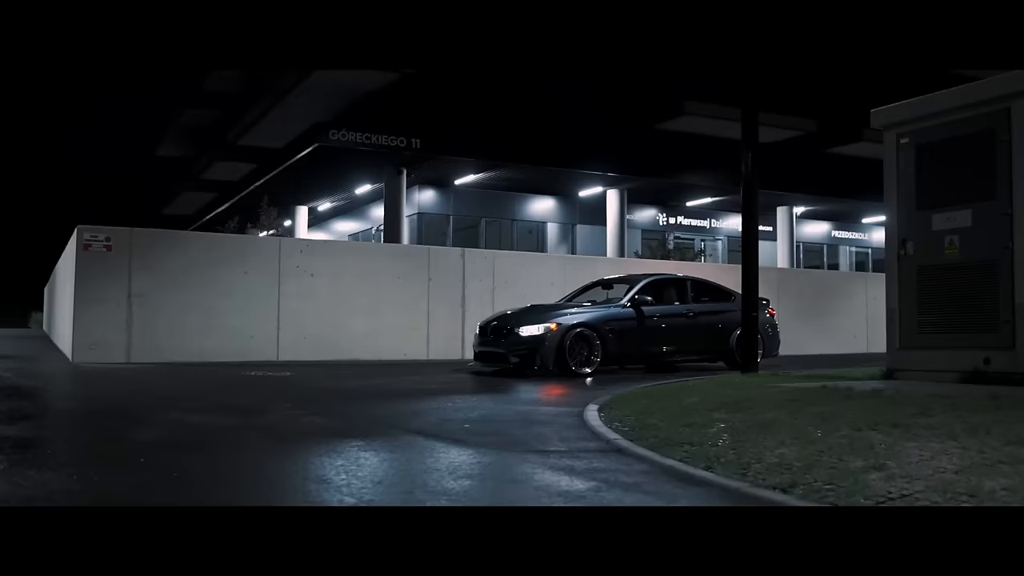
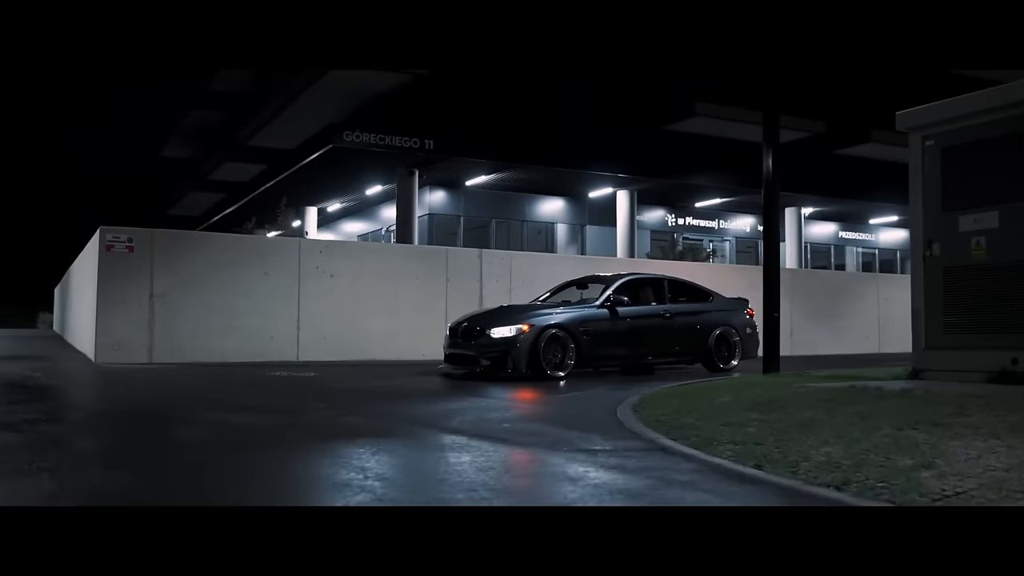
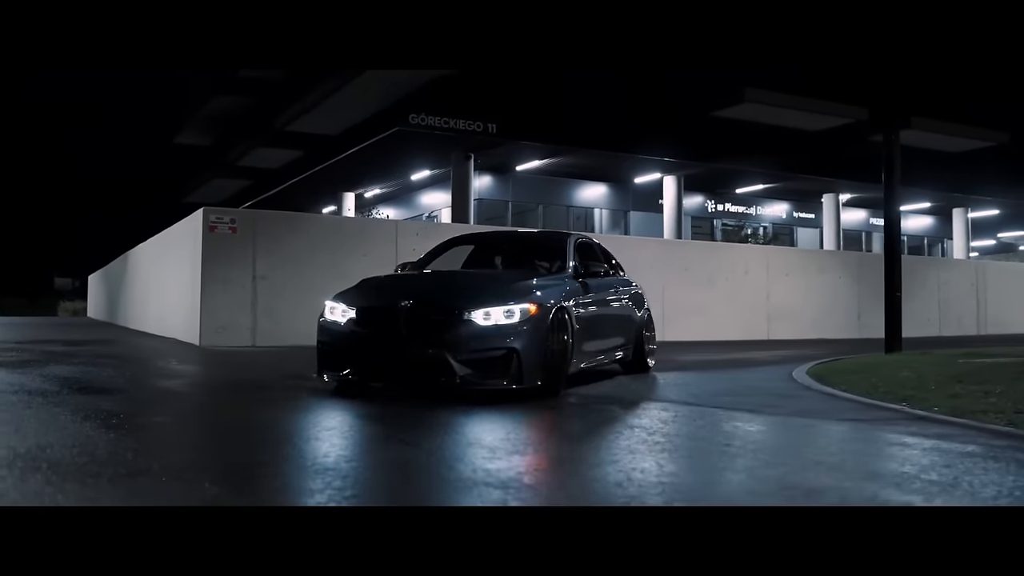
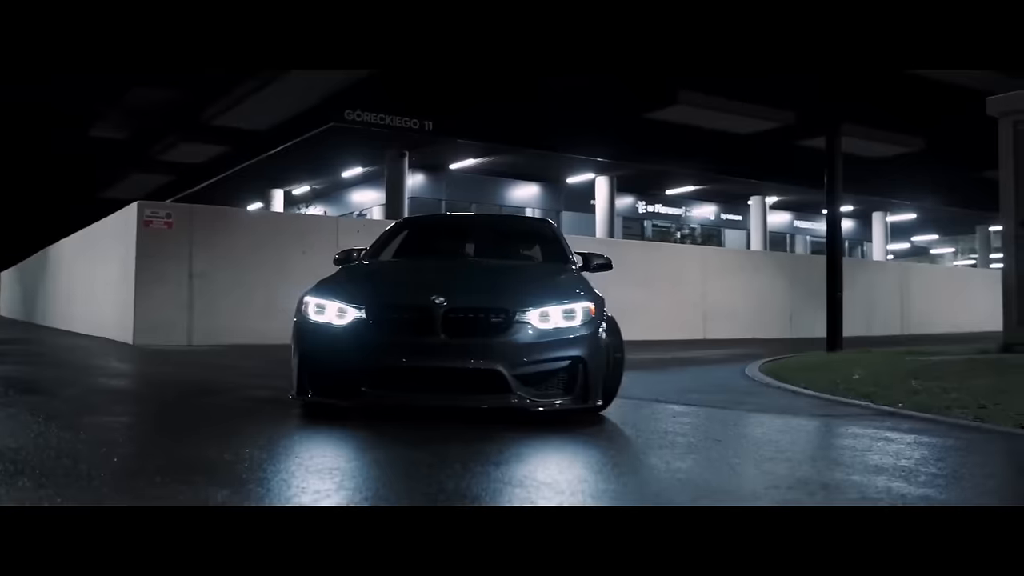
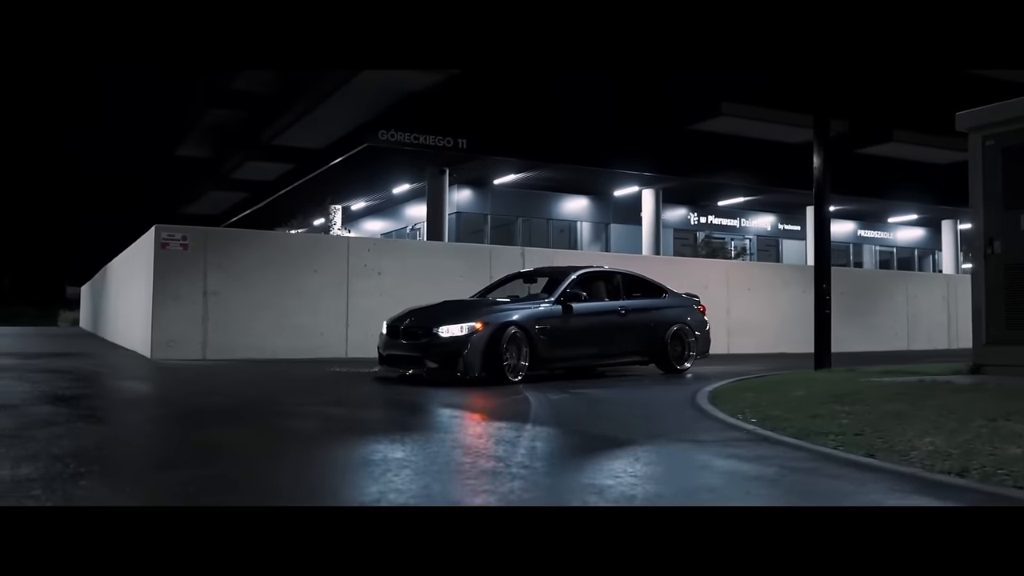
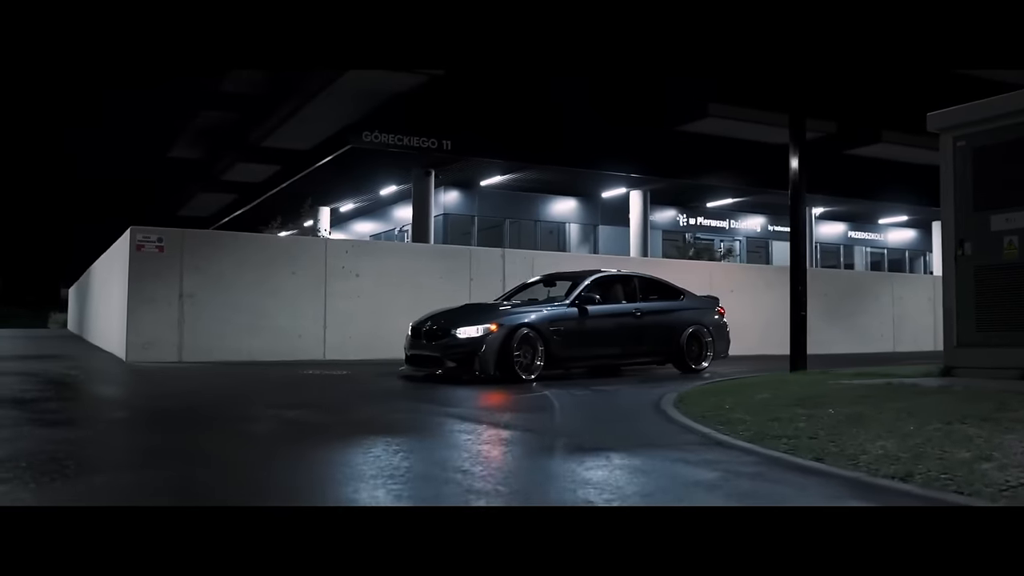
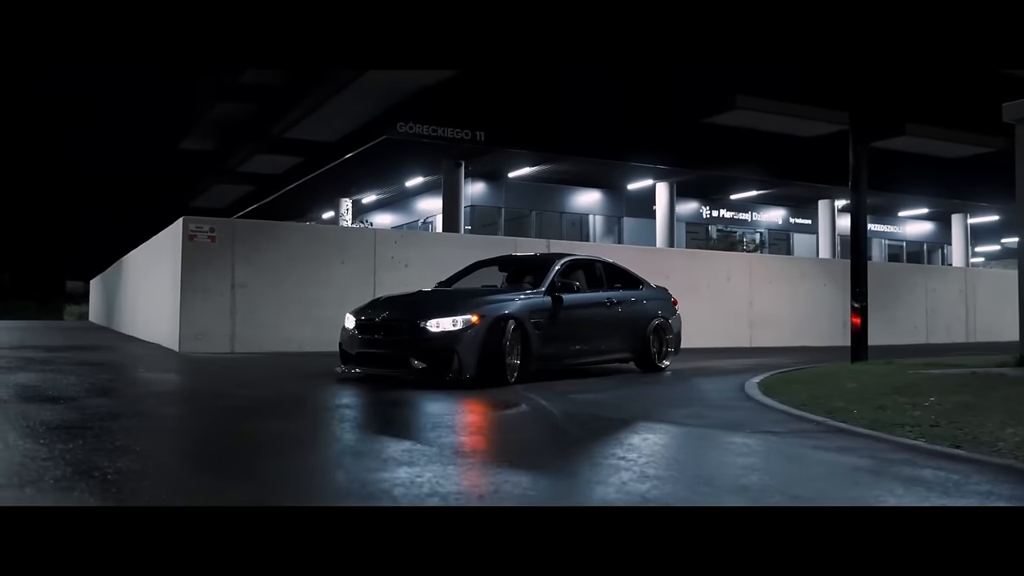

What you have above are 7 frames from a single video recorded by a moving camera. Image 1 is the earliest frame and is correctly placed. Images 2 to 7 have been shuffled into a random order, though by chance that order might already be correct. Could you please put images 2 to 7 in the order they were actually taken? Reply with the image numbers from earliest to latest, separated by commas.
2, 6, 5, 7, 3, 4
